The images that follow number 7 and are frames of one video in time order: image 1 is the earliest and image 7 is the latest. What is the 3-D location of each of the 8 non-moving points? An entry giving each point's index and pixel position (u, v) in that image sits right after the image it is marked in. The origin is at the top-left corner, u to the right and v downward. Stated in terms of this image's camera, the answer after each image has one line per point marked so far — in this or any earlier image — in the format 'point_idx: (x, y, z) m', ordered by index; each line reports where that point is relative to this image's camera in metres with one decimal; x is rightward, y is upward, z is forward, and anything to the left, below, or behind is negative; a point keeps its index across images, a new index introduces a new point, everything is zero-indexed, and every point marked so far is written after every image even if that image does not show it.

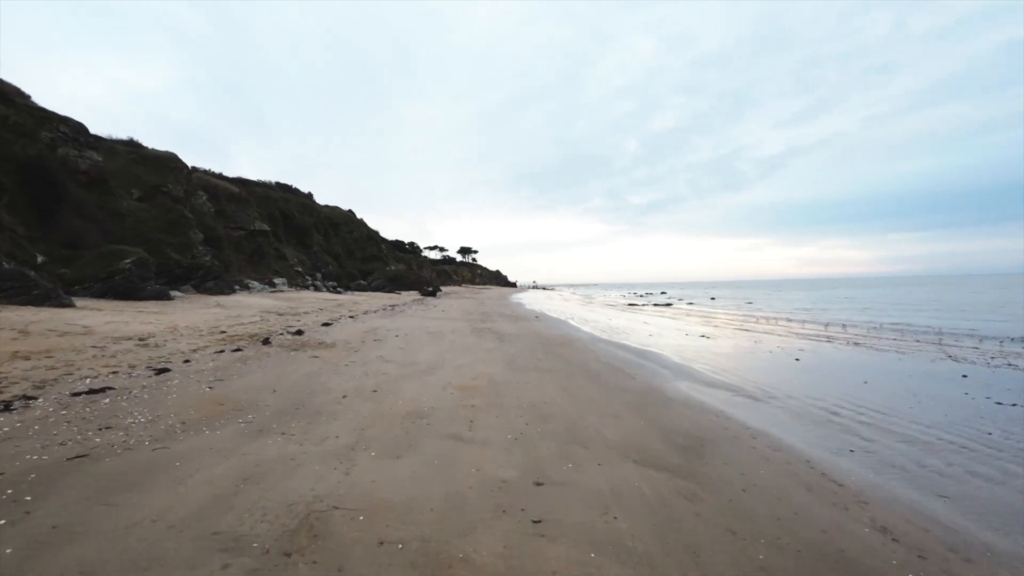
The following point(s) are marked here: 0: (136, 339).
0: (-6.8, -0.9, +6.9) m
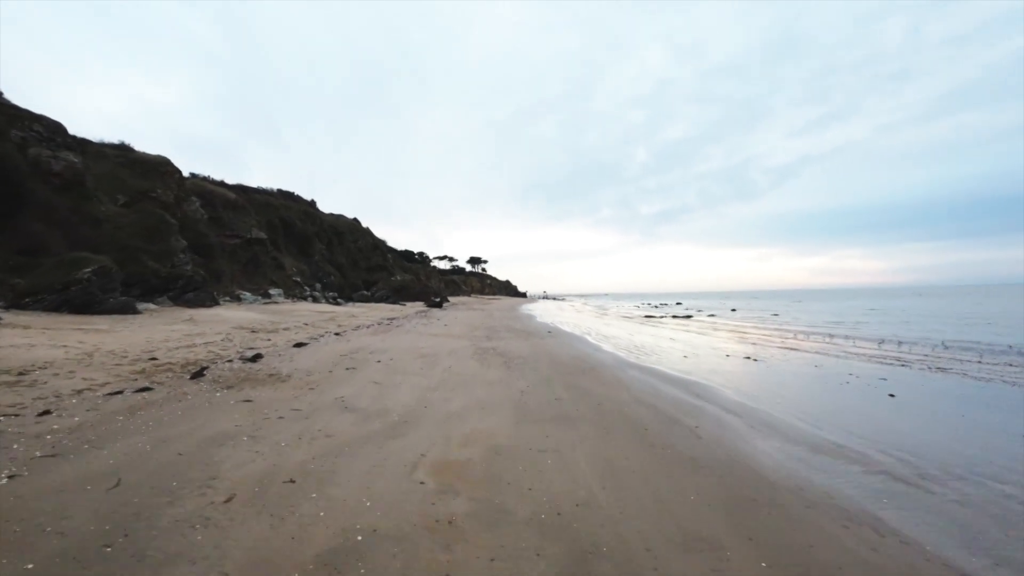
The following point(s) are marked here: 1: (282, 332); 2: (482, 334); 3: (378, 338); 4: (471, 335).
0: (-6.6, -1.1, +5.2) m
1: (-6.9, -1.3, +11.6) m
2: (-1.2, -1.8, +14.5) m
3: (-4.2, -1.6, +12.0) m
4: (-1.5, -1.7, +14.0) m
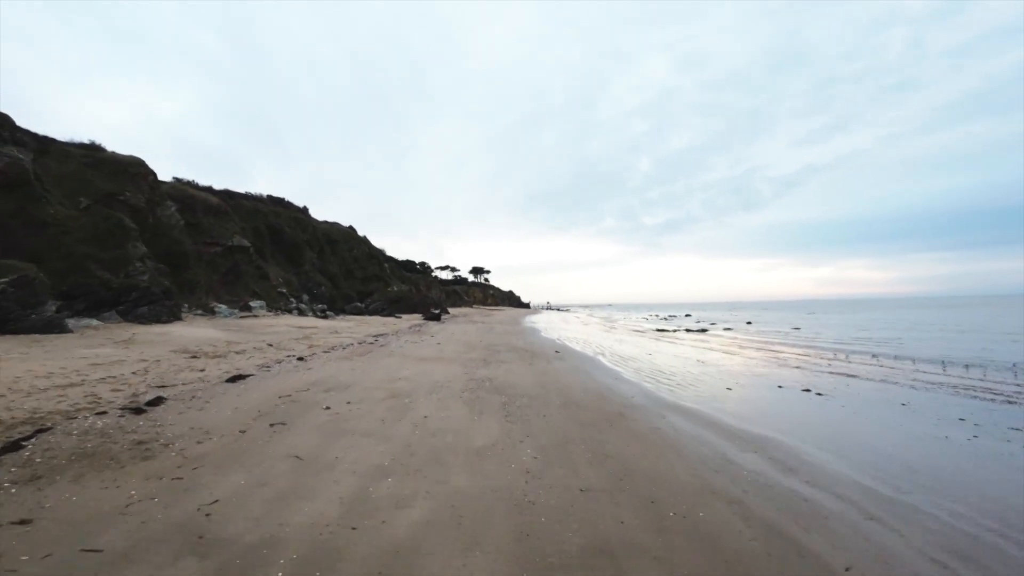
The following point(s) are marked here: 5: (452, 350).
0: (-6.7, -1.3, +3.1) m
1: (-6.9, -1.7, +9.5) m
2: (-1.2, -2.2, +12.4) m
3: (-4.2, -1.9, +9.8) m
4: (-1.5, -2.1, +11.8) m
5: (-2.2, -2.2, +13.7) m
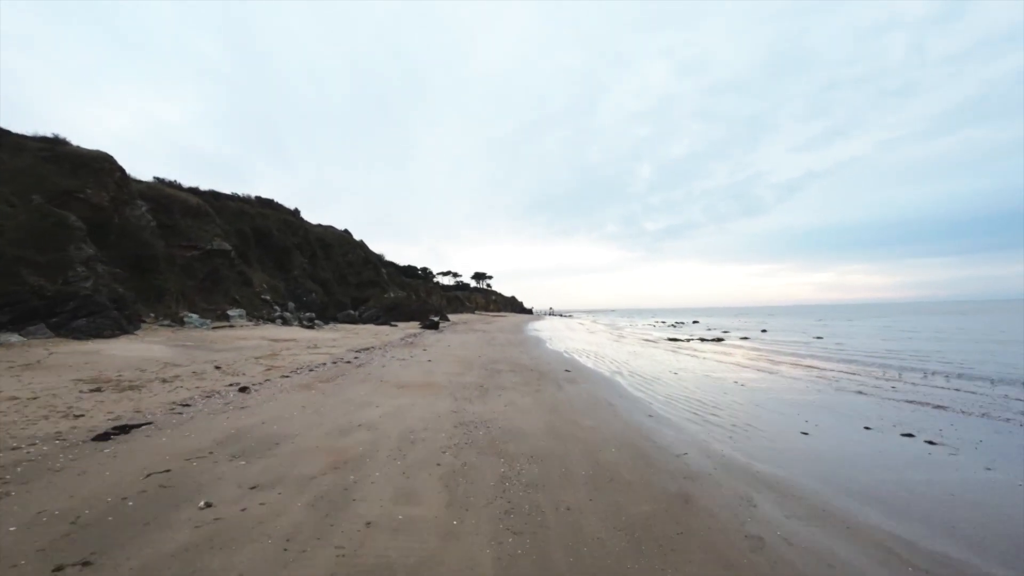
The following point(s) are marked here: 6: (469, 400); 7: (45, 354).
0: (-6.6, -1.4, +0.9) m
1: (-6.8, -1.9, +7.3) m
2: (-1.1, -2.4, +10.2) m
3: (-4.1, -2.1, +7.6) m
4: (-1.4, -2.4, +9.6) m
5: (-2.1, -2.5, +11.5) m
6: (-0.9, -2.3, +7.8) m
7: (-11.3, -1.6, +9.3) m
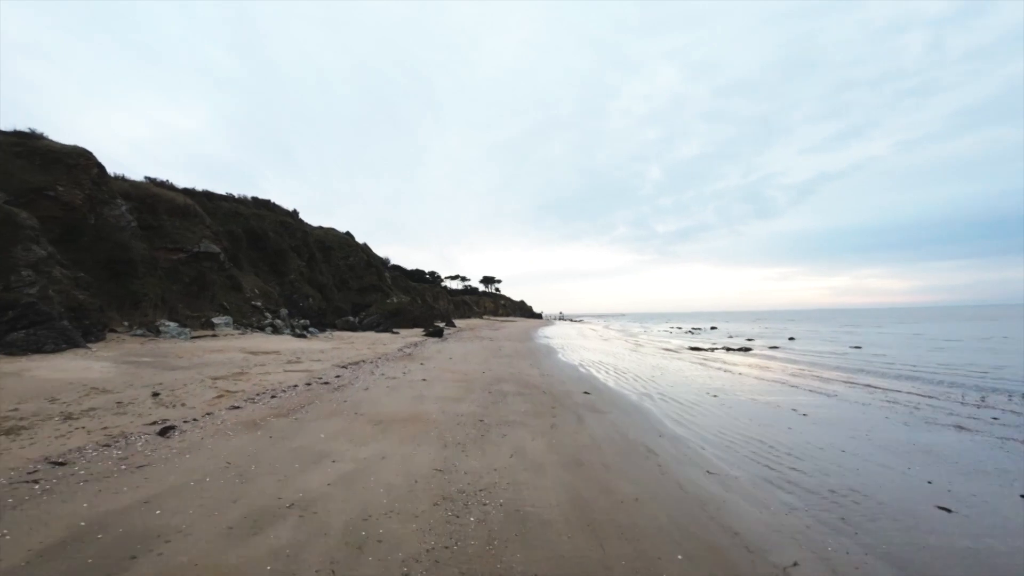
0: (-6.7, -1.5, -0.9) m
1: (-6.7, -2.0, +5.5) m
2: (-0.9, -2.6, +8.2) m
3: (-4.0, -2.3, +5.7) m
4: (-1.3, -2.5, +7.6) m
5: (-1.9, -2.6, +9.6) m
6: (-0.8, -2.4, +5.8) m
7: (-11.1, -1.7, +7.6) m
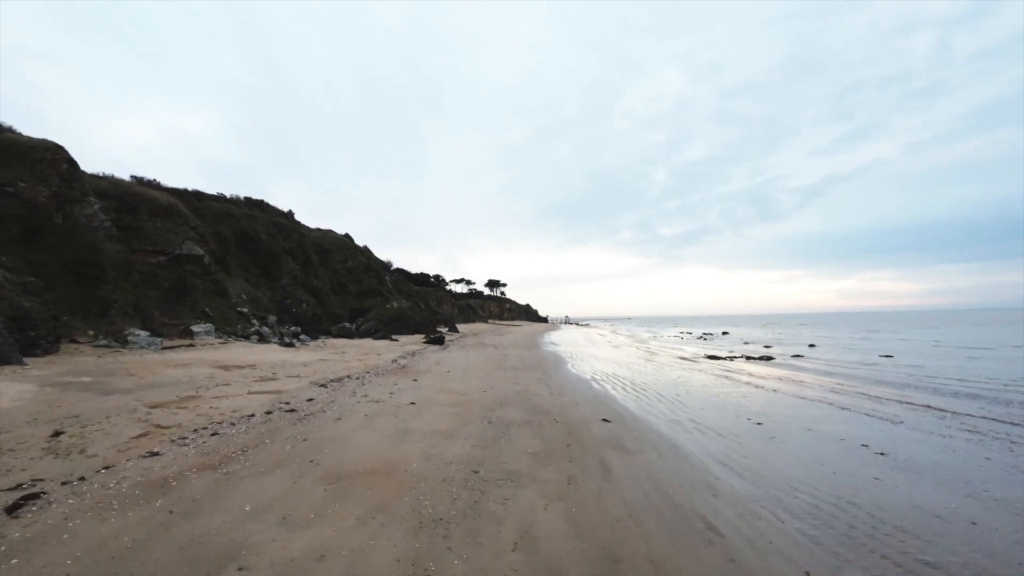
0: (-6.7, -1.6, -2.6) m
1: (-6.7, -2.1, +3.8) m
2: (-0.8, -2.7, +6.4) m
3: (-3.9, -2.4, +4.0) m
4: (-1.2, -2.7, +5.8) m
5: (-1.8, -2.8, +7.8) m
6: (-0.7, -2.5, +4.0) m
7: (-11.1, -1.9, +6.0) m
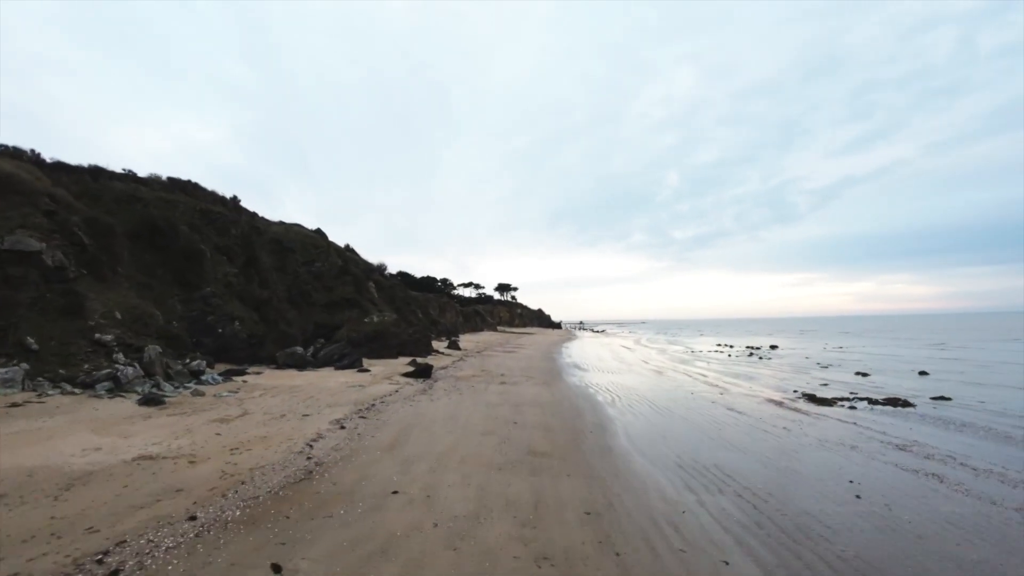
0: (-6.9, -1.9, -10.7) m
1: (-6.7, -2.5, -4.3) m
2: (-0.7, -3.1, -1.8) m
3: (-3.9, -2.8, -4.1) m
4: (-1.1, -3.1, -2.4) m
5: (-1.7, -3.2, -0.4) m
6: (-0.7, -2.9, -4.2) m
7: (-11.0, -2.3, -1.9) m
